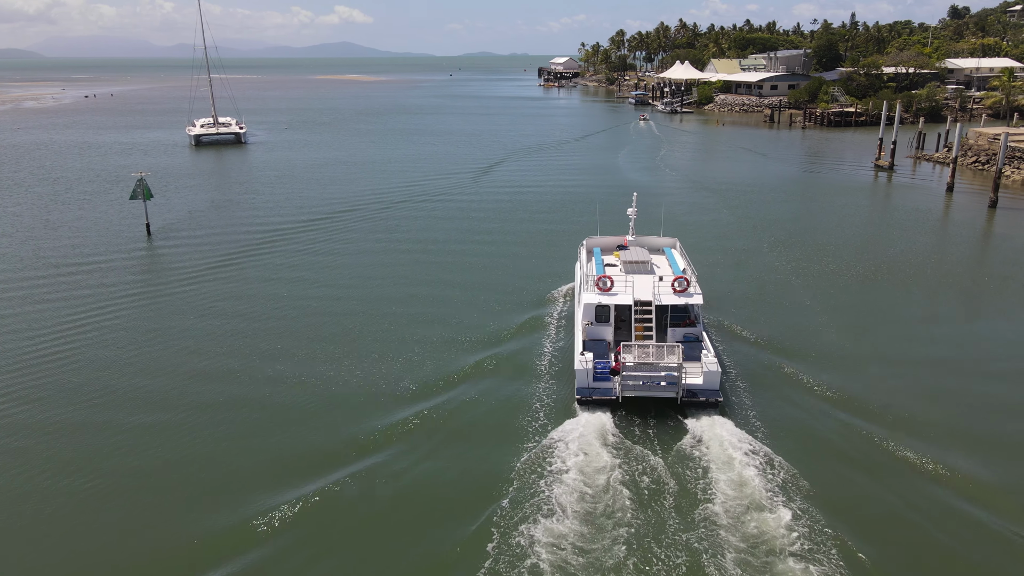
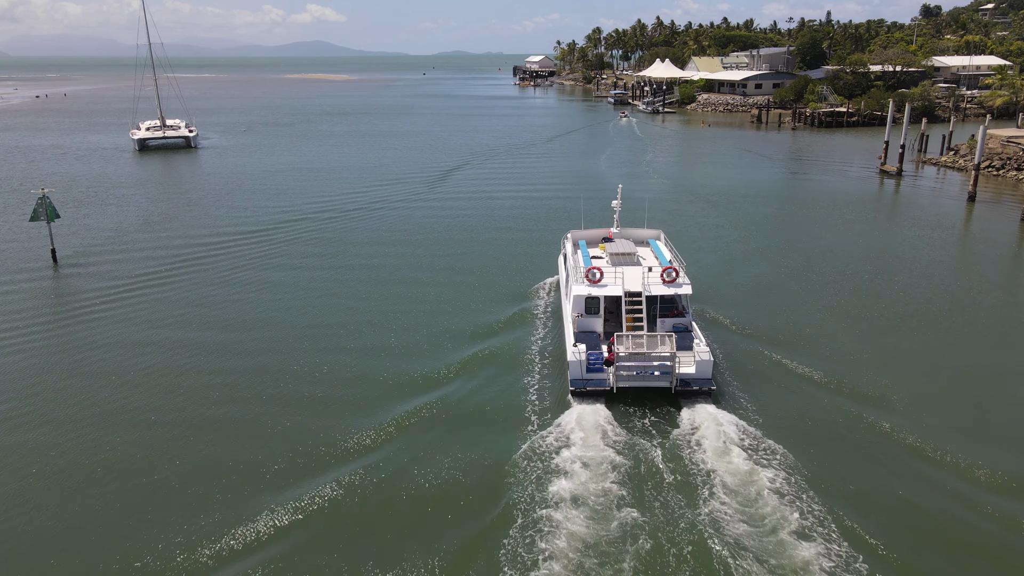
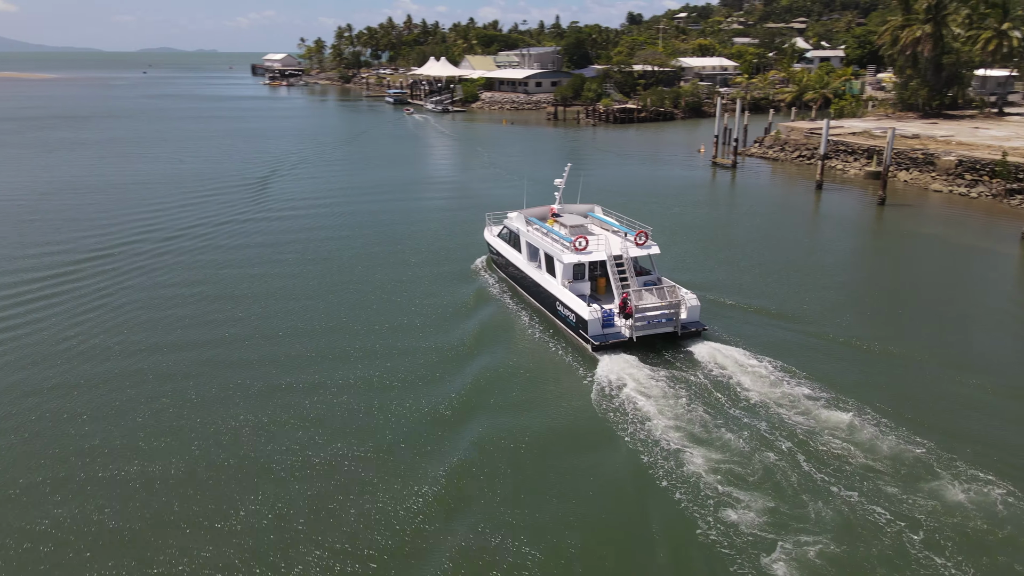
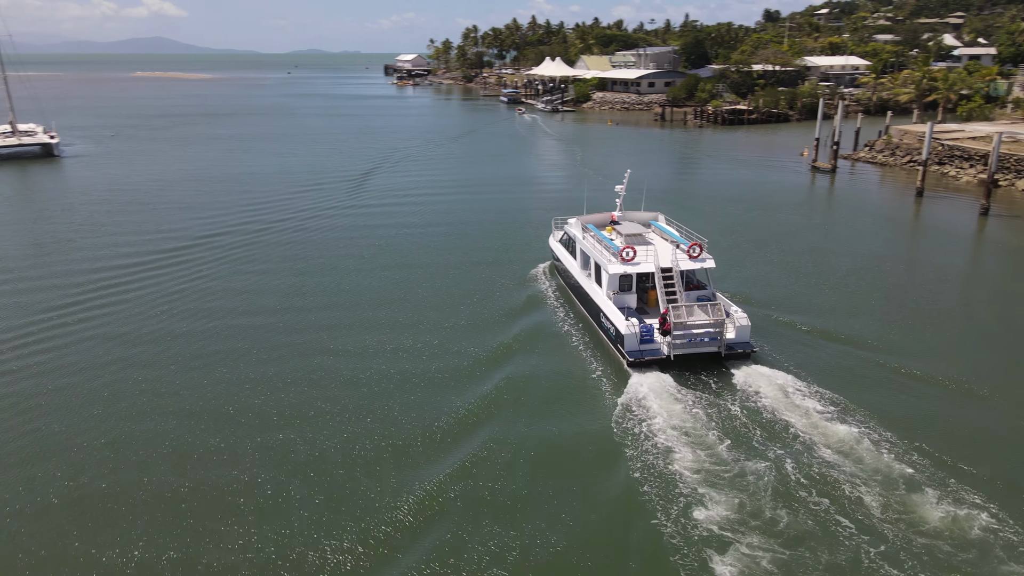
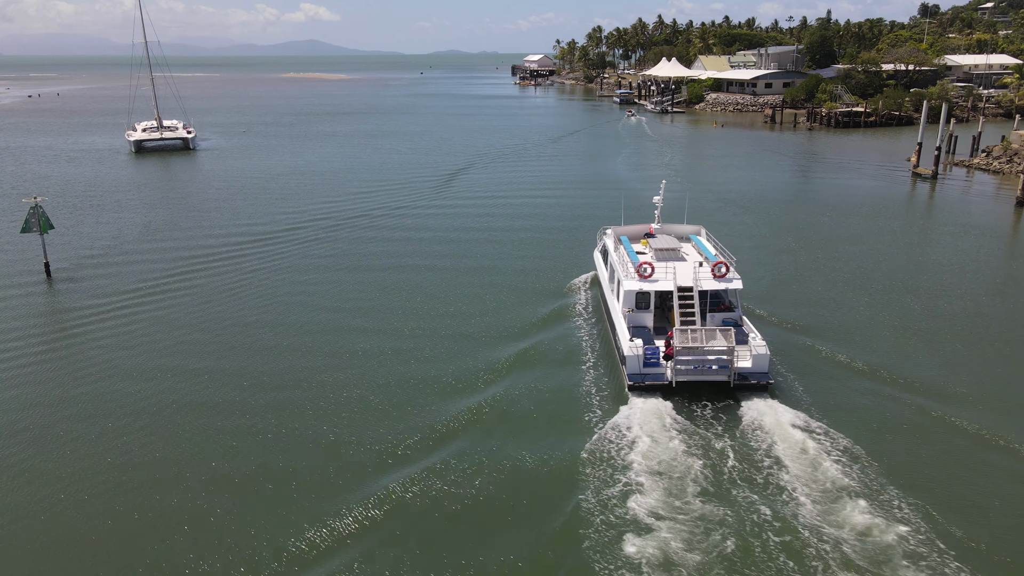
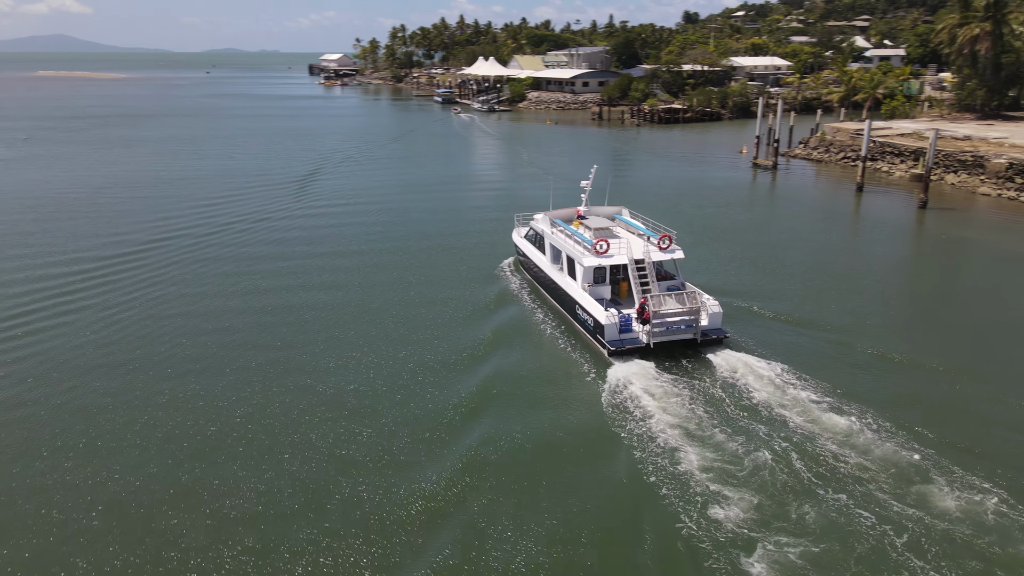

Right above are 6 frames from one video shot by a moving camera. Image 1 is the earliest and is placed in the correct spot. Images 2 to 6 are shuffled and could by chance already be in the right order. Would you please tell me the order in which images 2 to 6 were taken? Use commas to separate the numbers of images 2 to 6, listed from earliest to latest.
2, 5, 4, 6, 3
